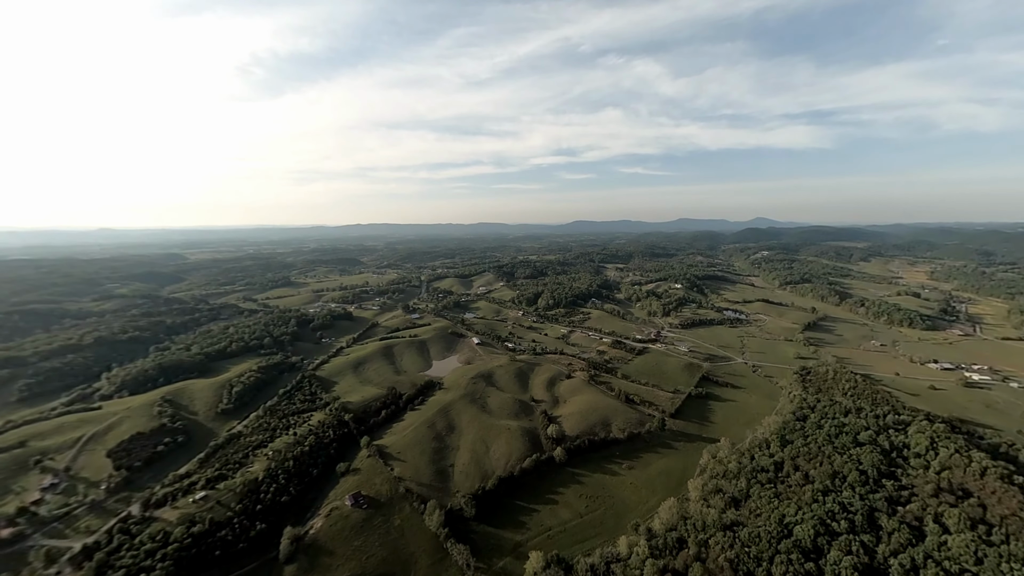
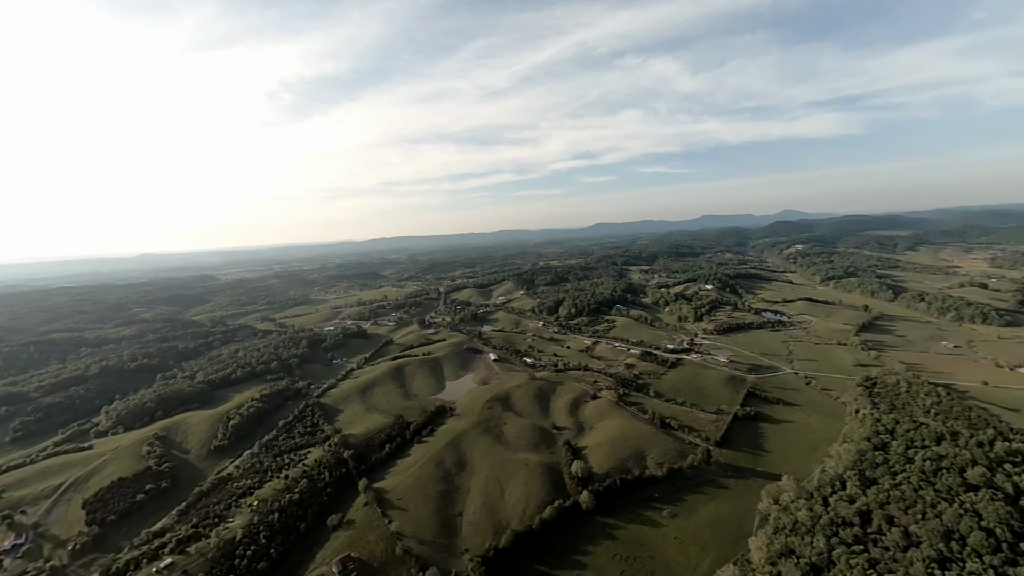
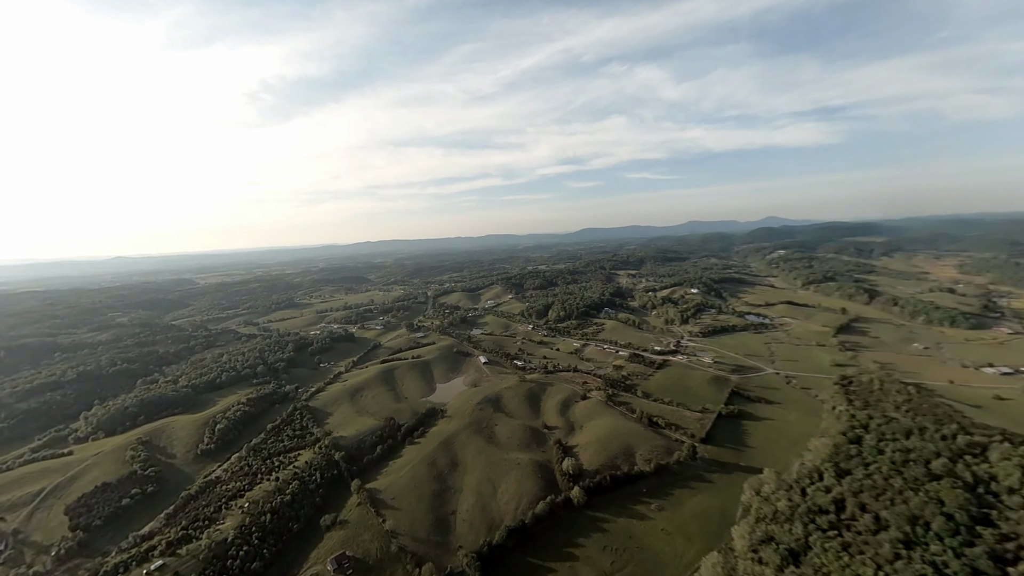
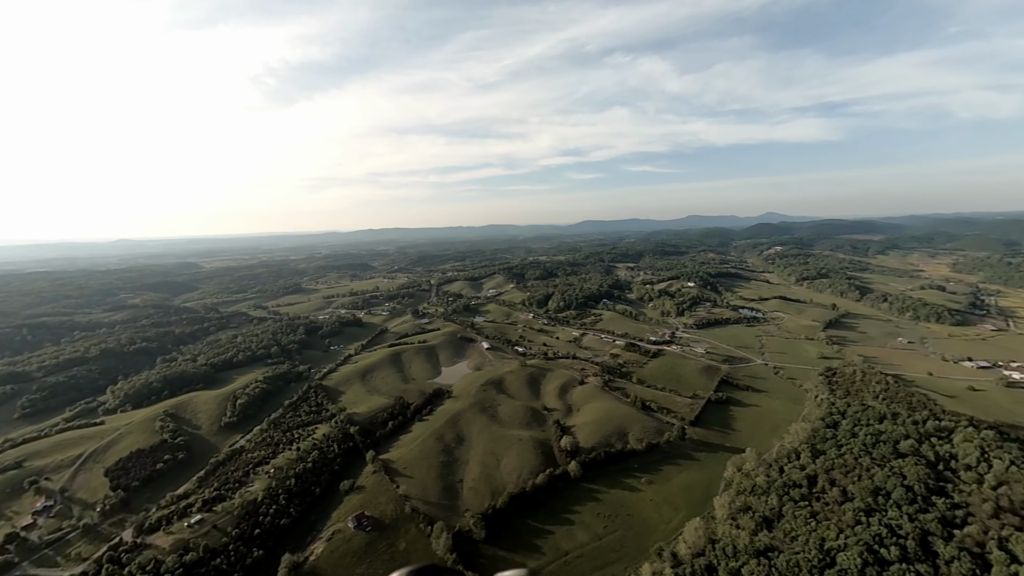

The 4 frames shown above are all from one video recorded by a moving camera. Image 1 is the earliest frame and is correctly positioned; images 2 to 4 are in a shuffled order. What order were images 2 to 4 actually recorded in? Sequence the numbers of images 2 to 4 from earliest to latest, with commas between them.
4, 3, 2
